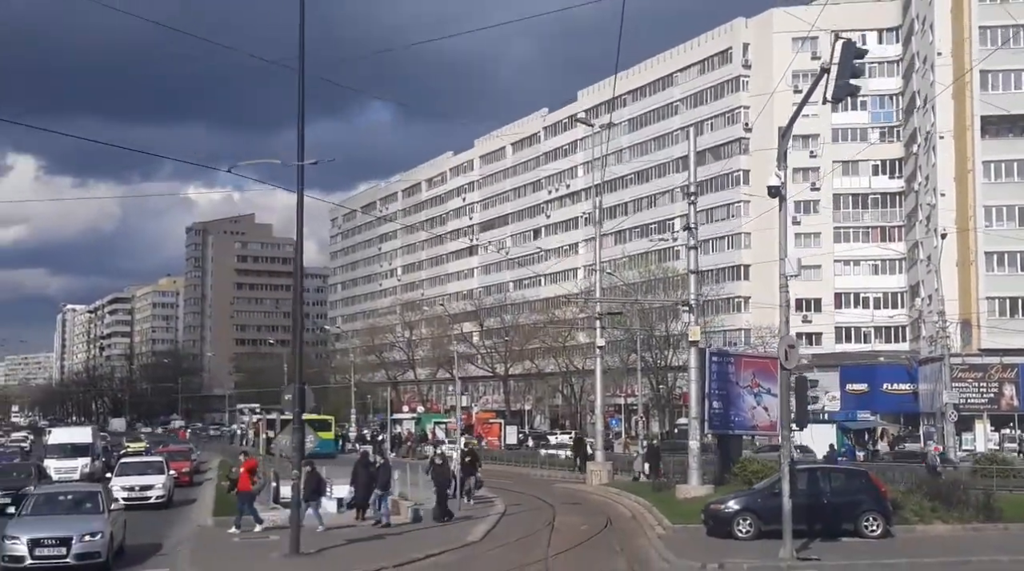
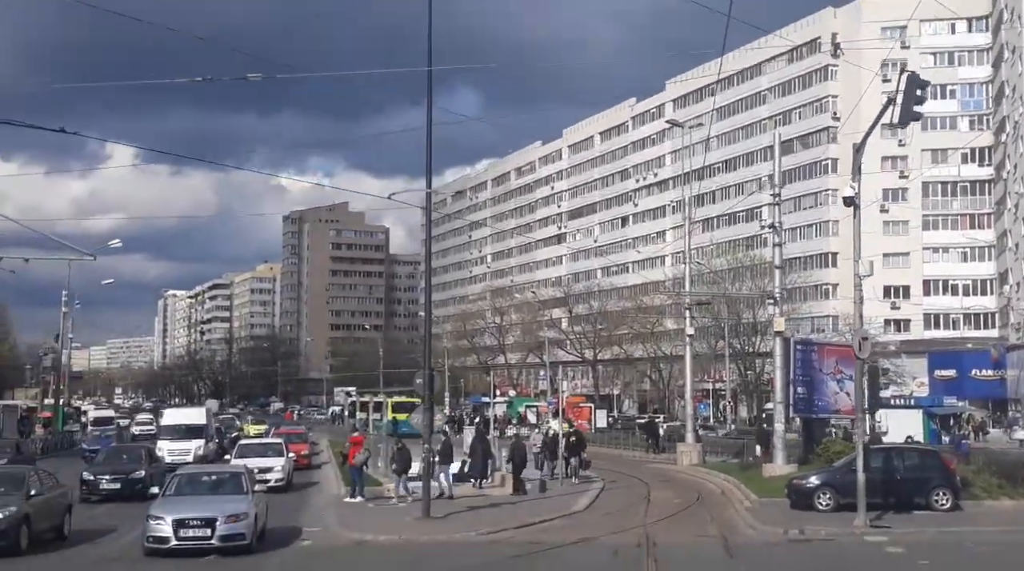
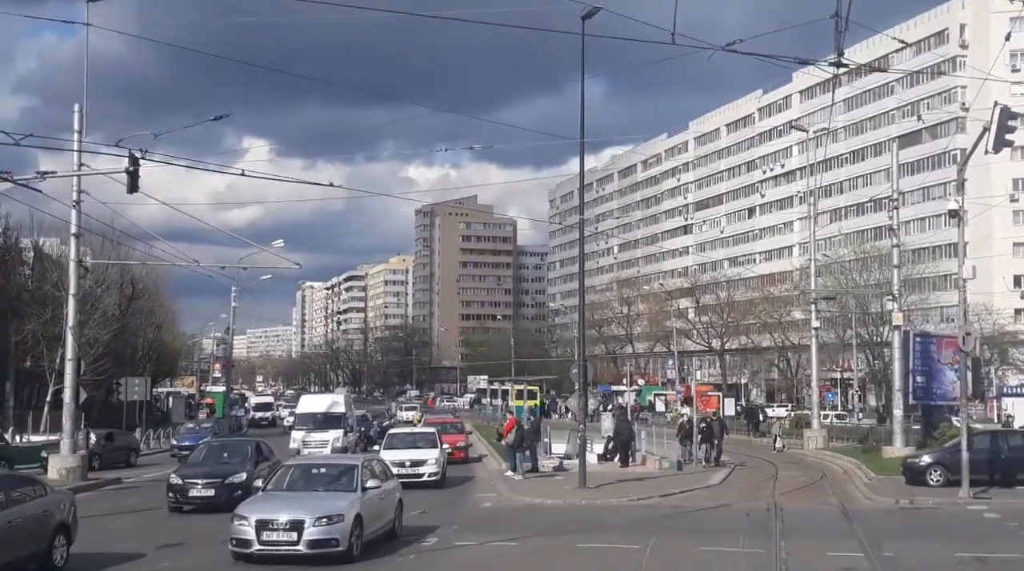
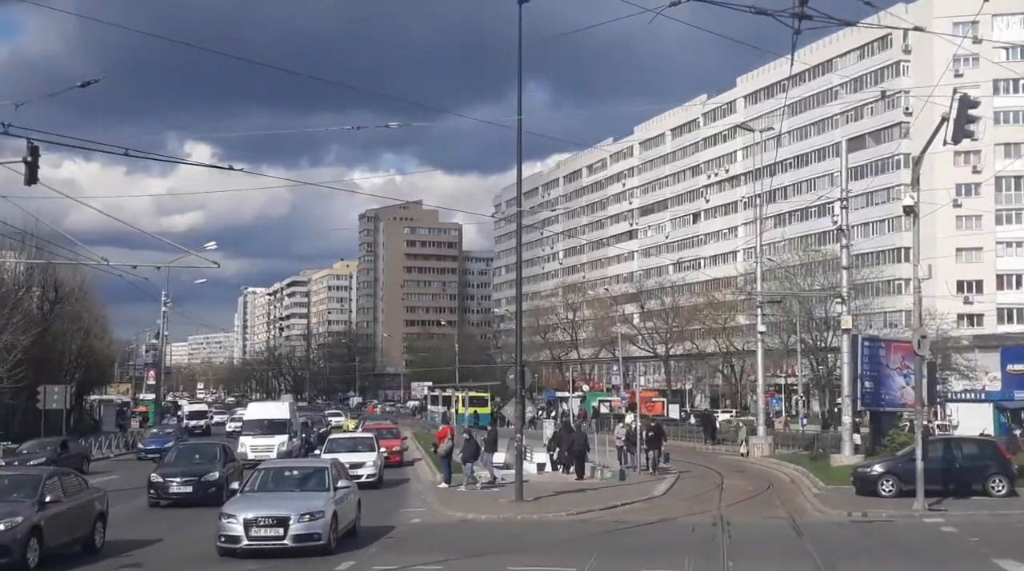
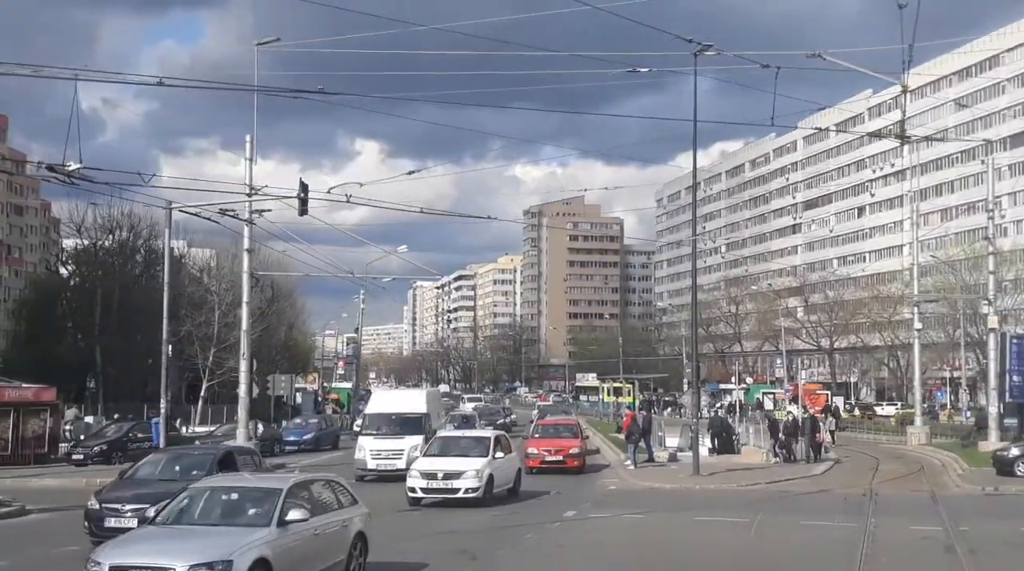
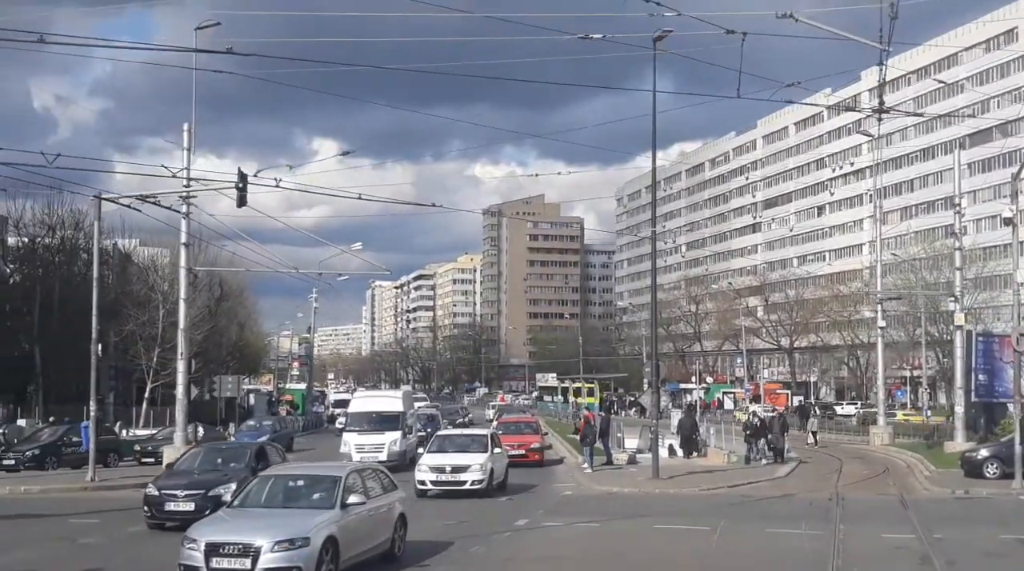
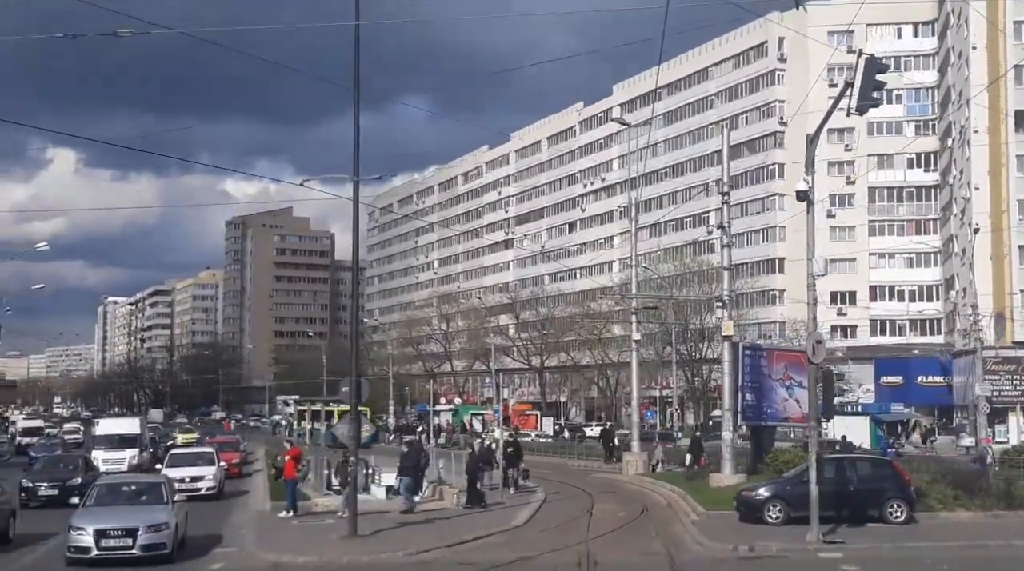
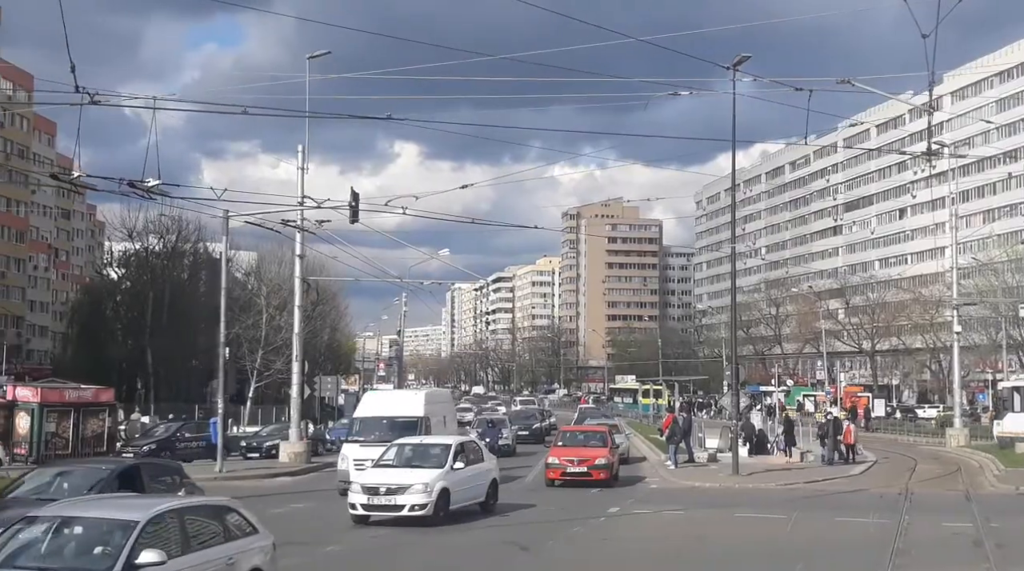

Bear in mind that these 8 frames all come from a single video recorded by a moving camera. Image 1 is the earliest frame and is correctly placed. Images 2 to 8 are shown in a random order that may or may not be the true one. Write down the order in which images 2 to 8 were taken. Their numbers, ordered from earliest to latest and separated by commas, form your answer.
7, 2, 4, 3, 6, 5, 8
